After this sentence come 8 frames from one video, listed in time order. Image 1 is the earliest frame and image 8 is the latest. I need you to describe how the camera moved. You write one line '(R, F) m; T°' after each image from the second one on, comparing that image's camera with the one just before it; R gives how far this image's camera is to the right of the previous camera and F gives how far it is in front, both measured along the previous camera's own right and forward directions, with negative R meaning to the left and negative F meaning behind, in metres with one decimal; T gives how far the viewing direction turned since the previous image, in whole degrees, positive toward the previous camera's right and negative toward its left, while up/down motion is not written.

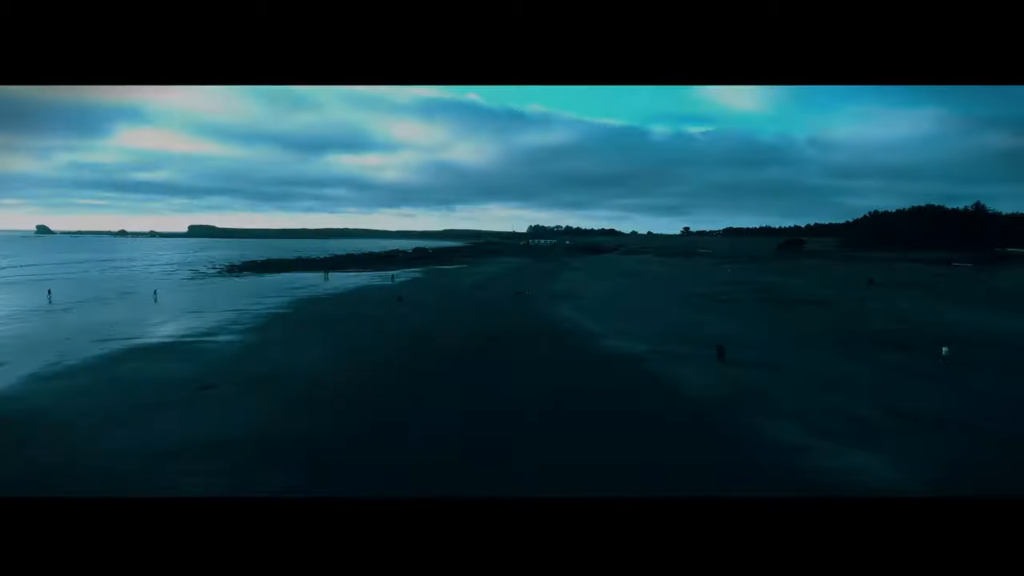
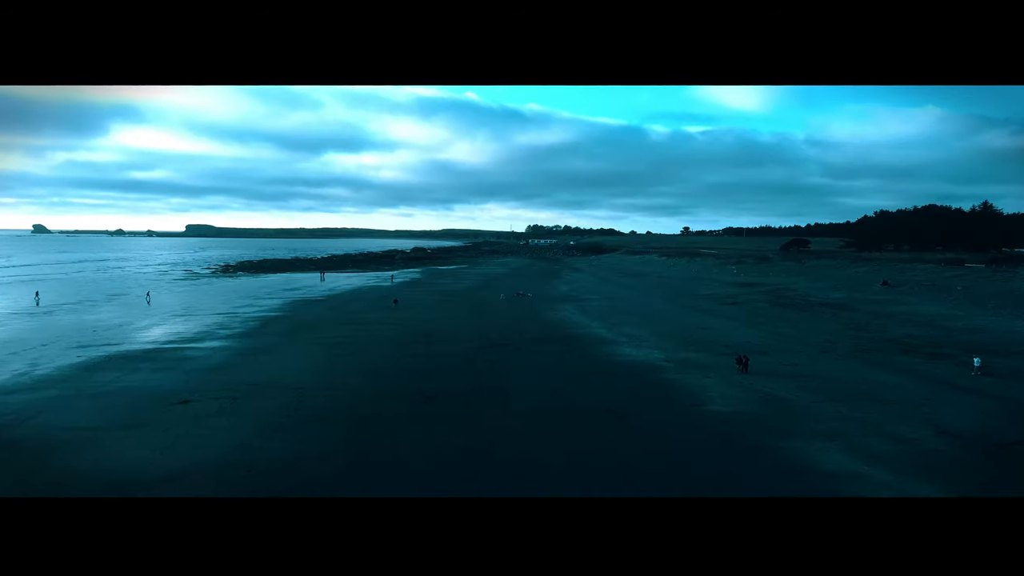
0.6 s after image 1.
(-0.2, +0.8) m; 0°
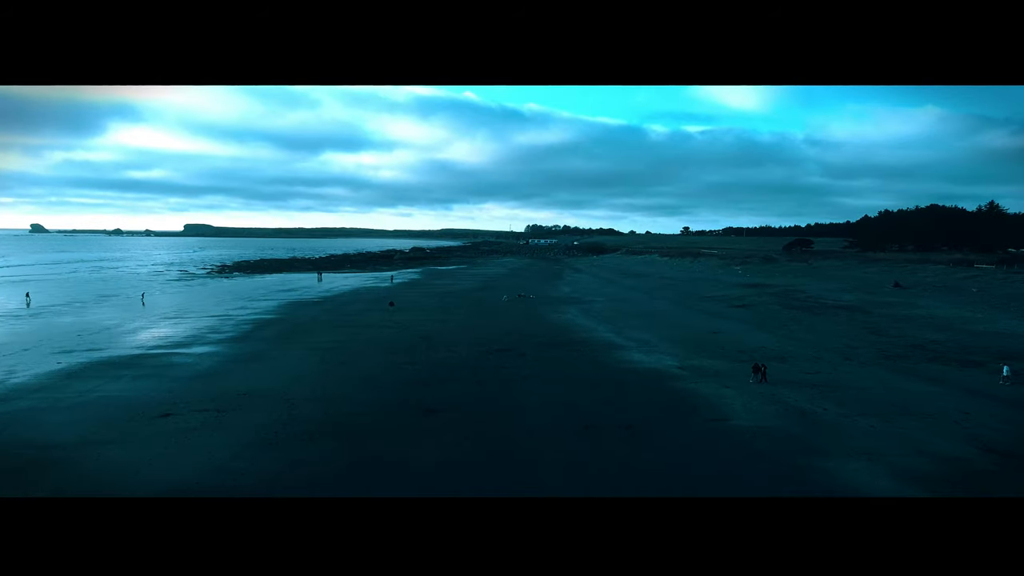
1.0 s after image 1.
(-0.1, +0.7) m; 0°
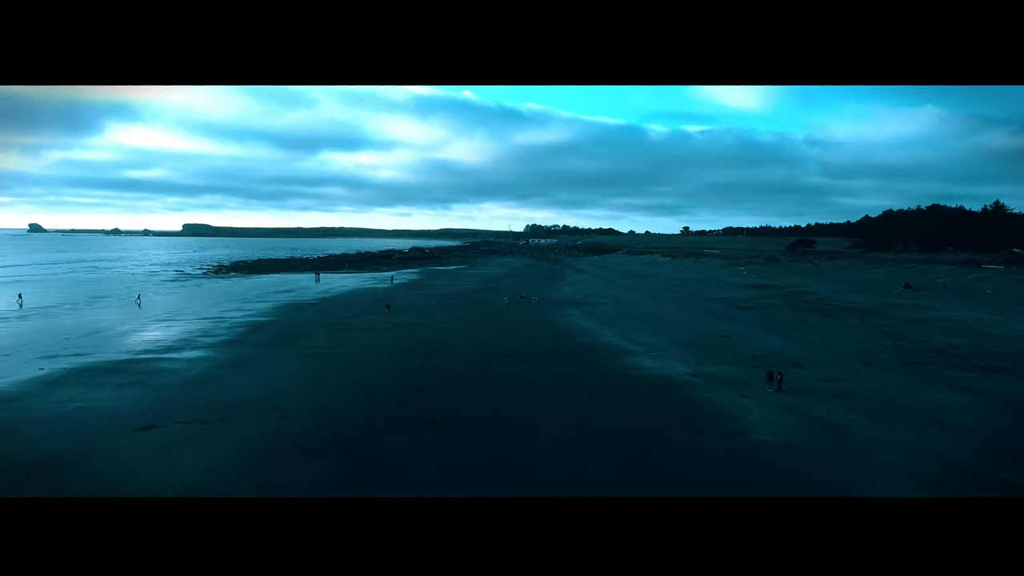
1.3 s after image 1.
(-0.1, +0.5) m; 0°
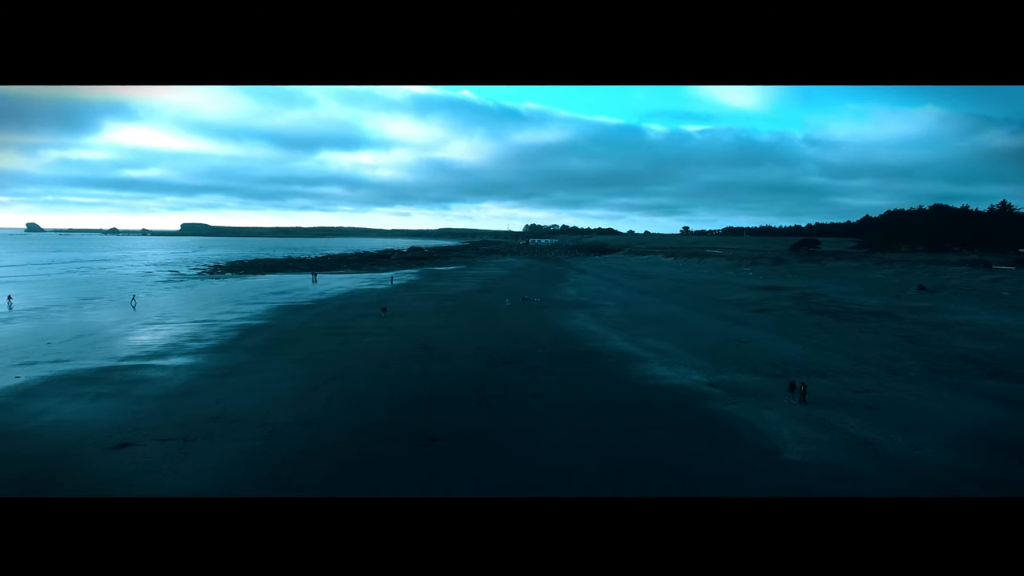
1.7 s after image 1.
(-0.1, +0.7) m; 0°
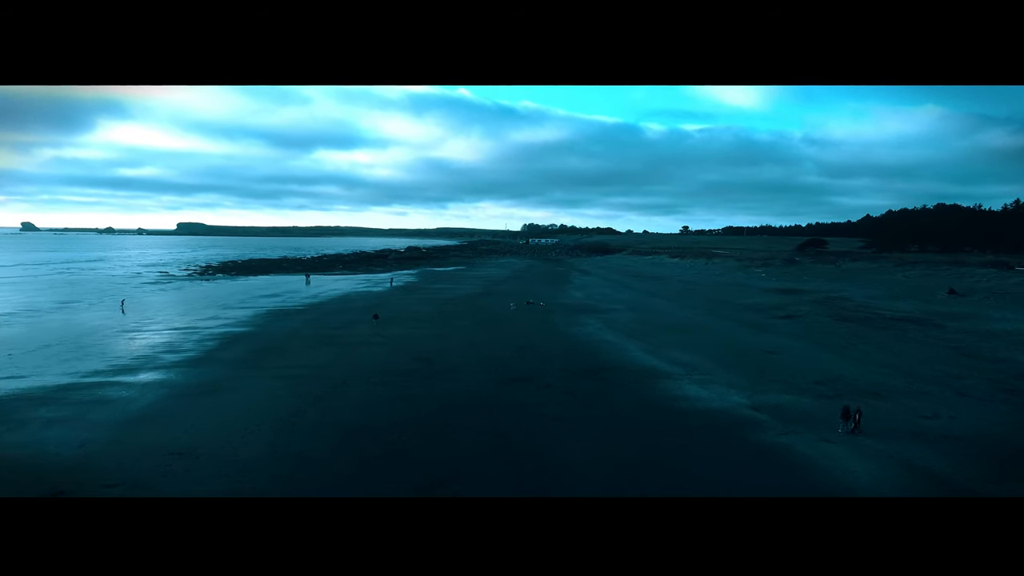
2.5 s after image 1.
(-0.3, +1.4) m; 0°
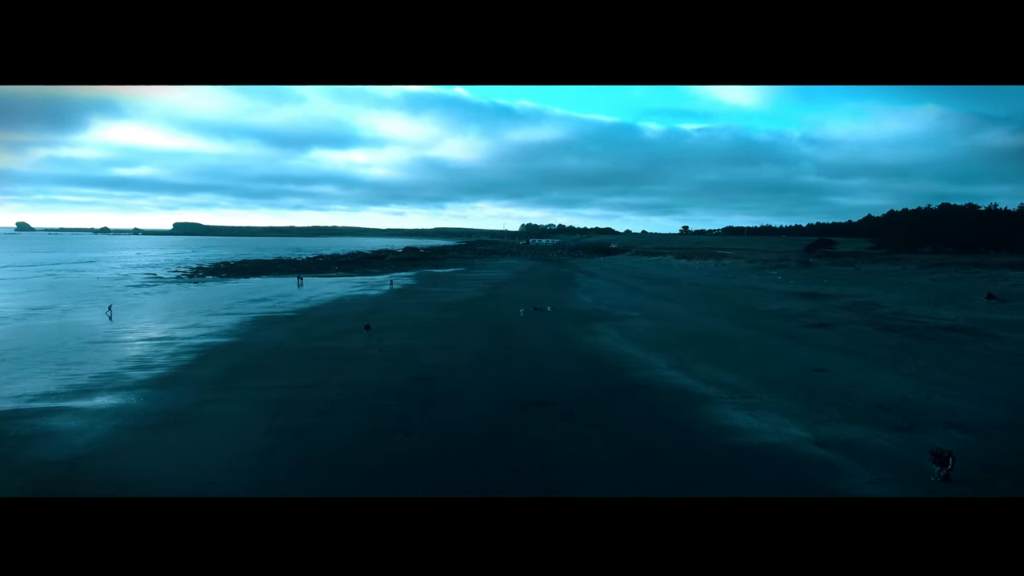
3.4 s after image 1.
(-0.3, +1.5) m; 0°
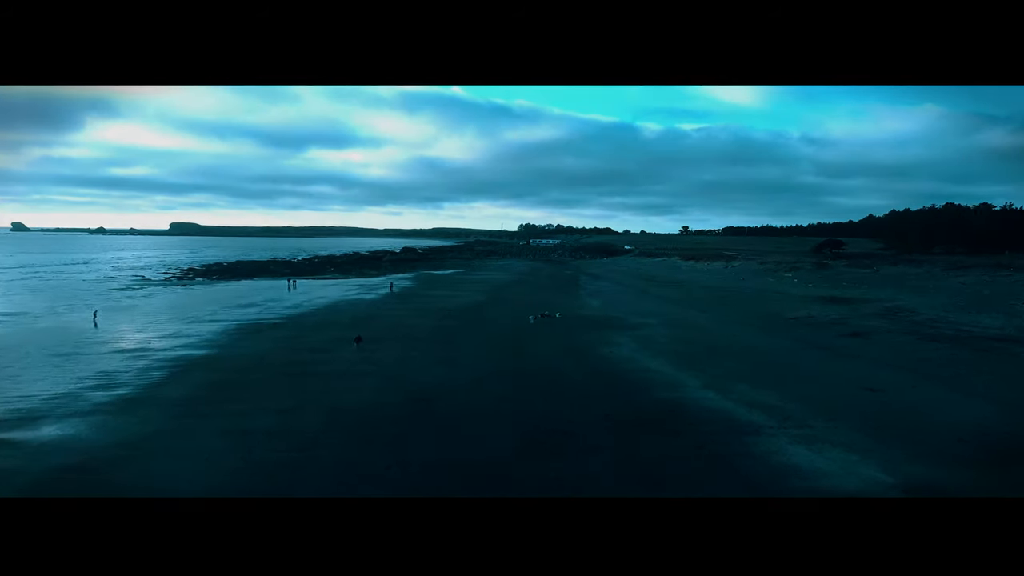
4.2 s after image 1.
(-0.3, +1.4) m; 0°
